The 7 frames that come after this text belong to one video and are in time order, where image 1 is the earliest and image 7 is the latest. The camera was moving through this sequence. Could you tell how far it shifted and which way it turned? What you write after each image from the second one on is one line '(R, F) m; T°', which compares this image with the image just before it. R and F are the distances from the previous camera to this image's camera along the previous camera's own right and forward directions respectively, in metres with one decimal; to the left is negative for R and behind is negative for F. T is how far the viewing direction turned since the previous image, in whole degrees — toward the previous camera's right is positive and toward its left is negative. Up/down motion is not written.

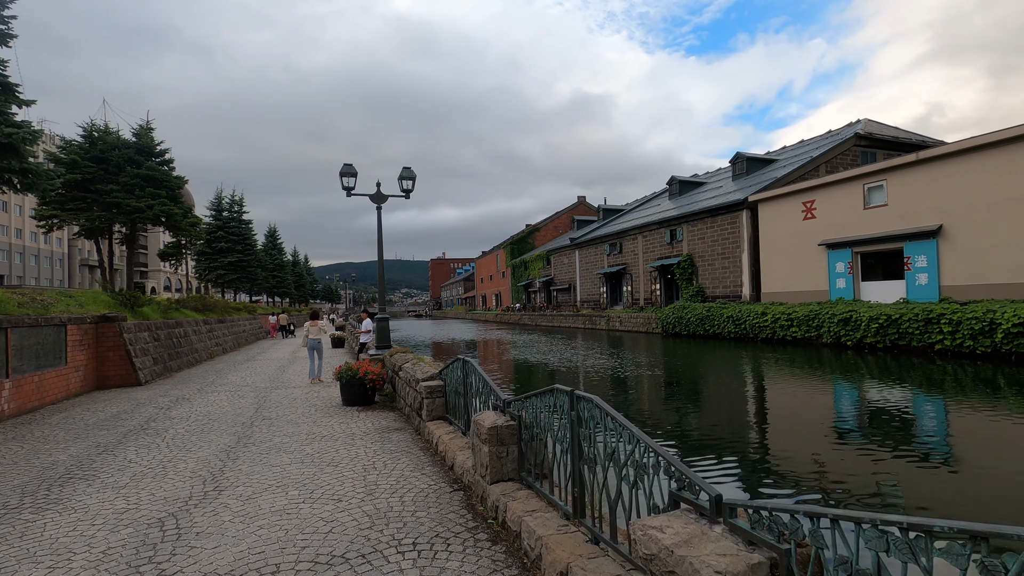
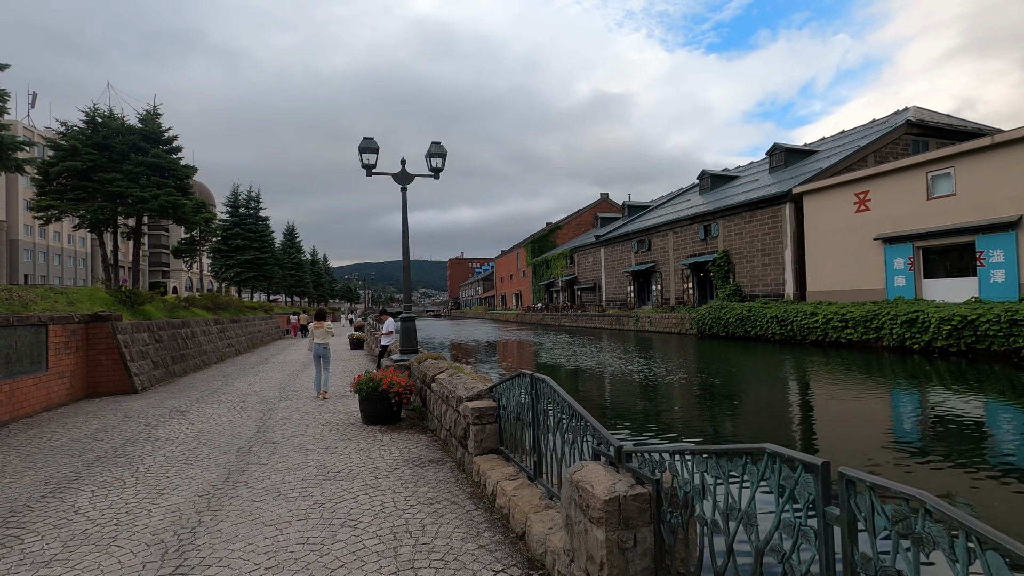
(-0.4, +1.2) m; -2°
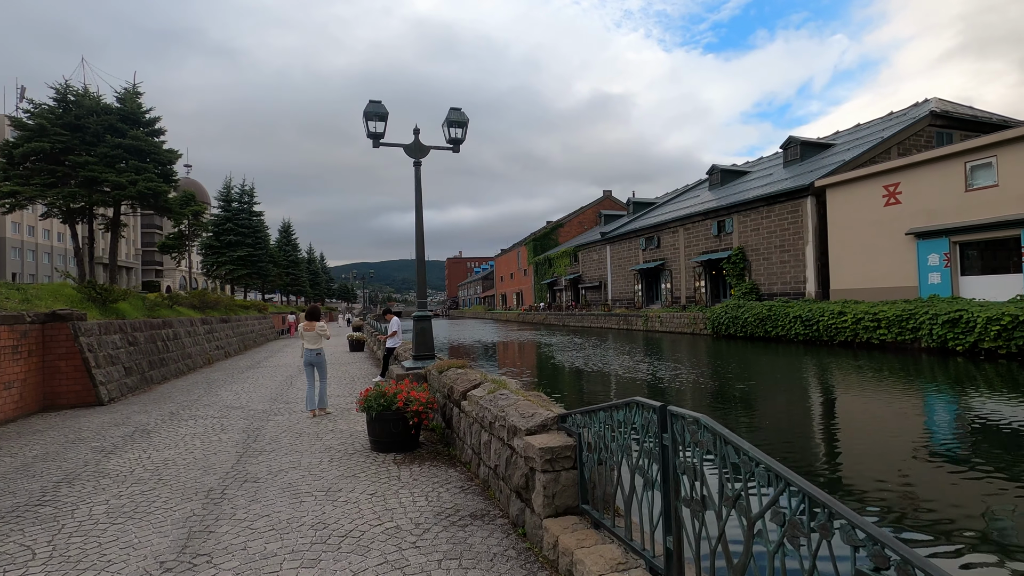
(-0.4, +1.1) m; 0°
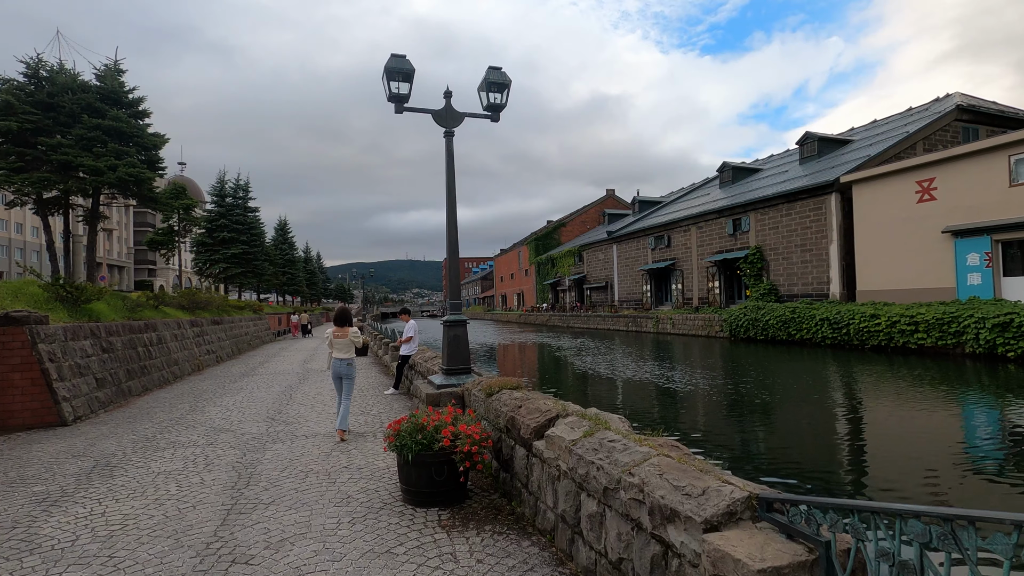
(-0.5, +1.1) m; 0°
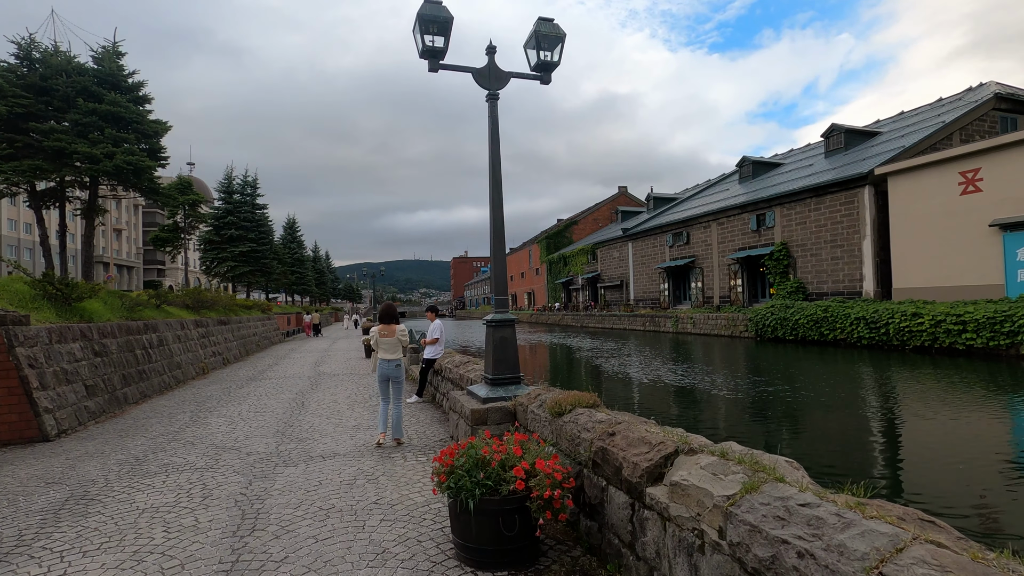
(-0.4, +0.8) m; -1°
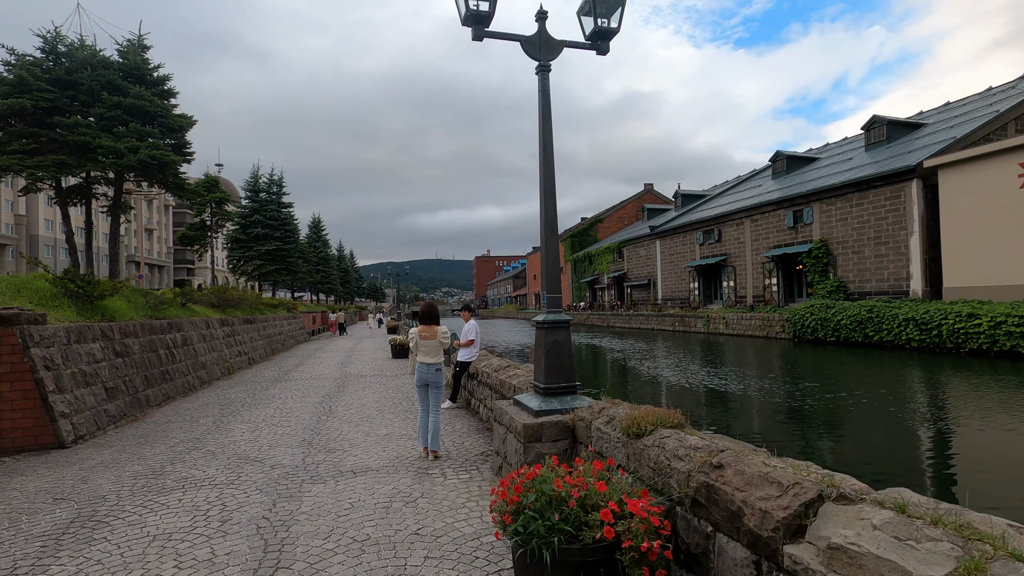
(-0.2, +0.5) m; -2°
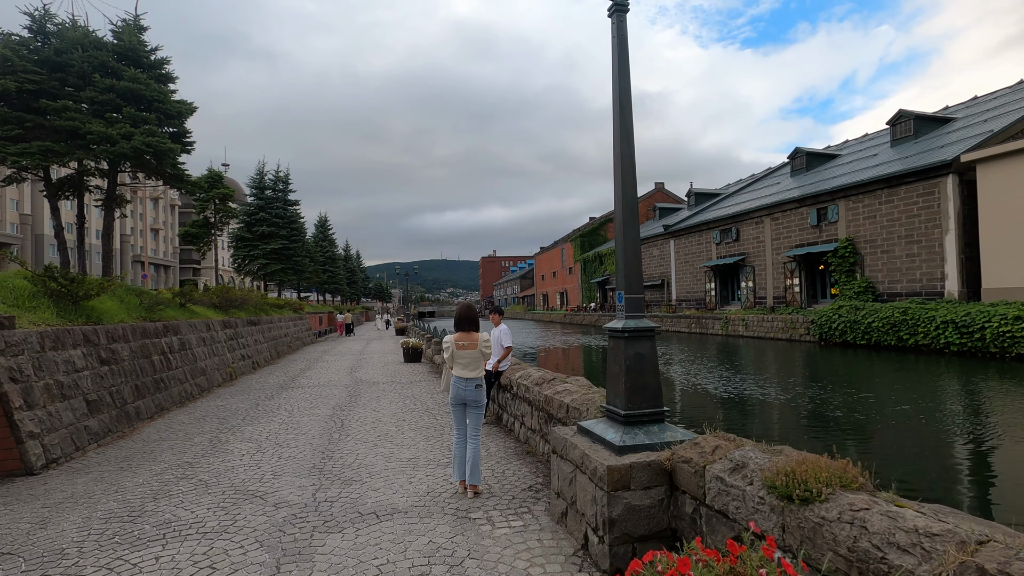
(-0.3, +0.8) m; -1°
